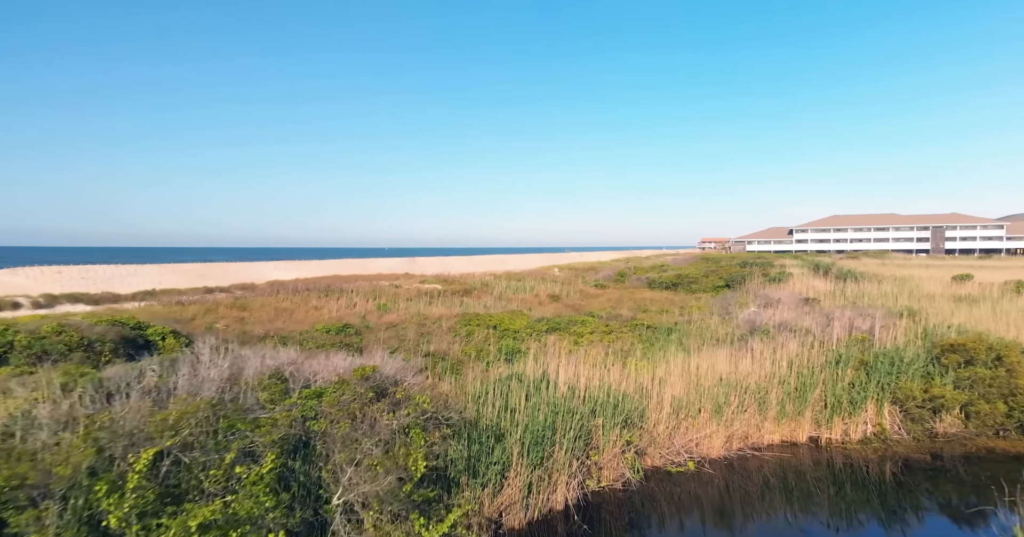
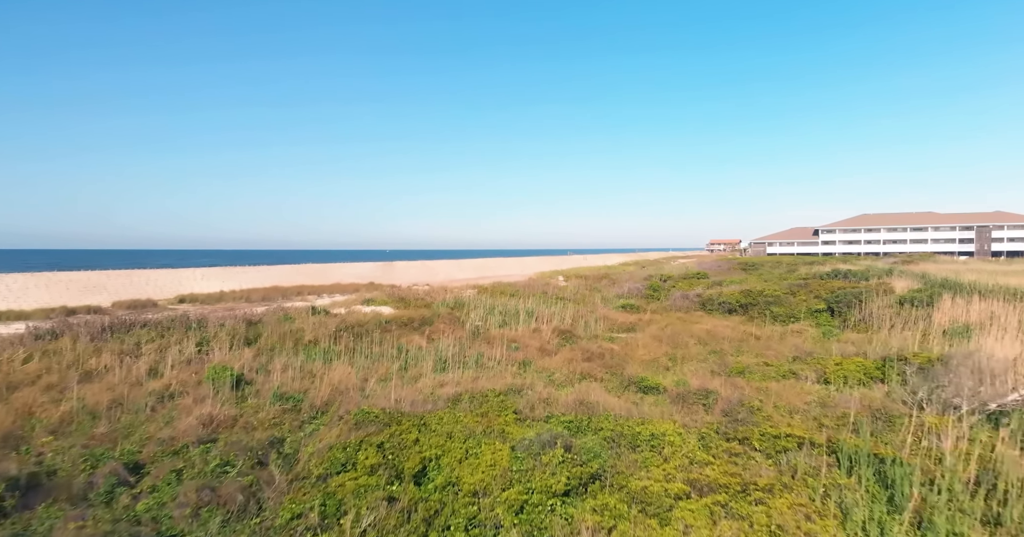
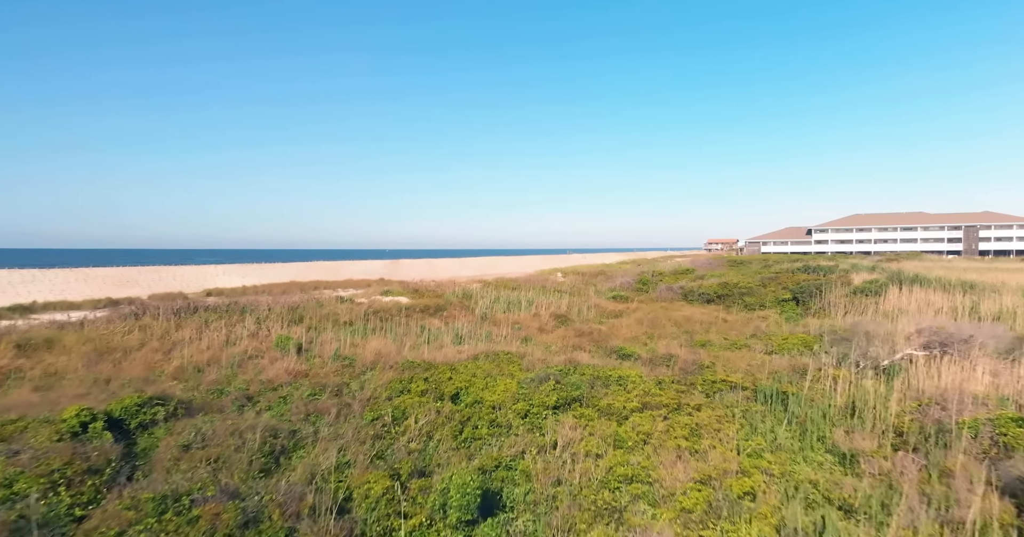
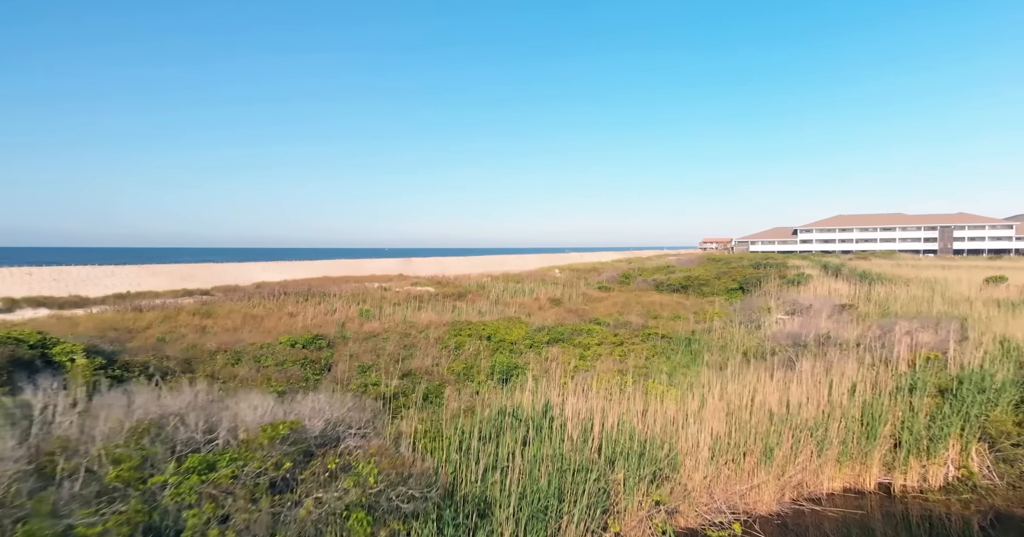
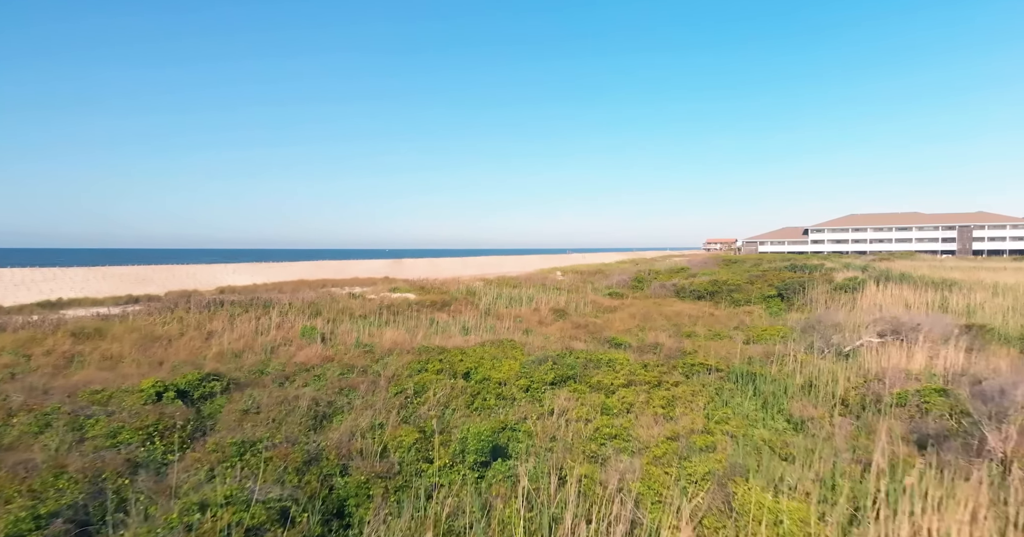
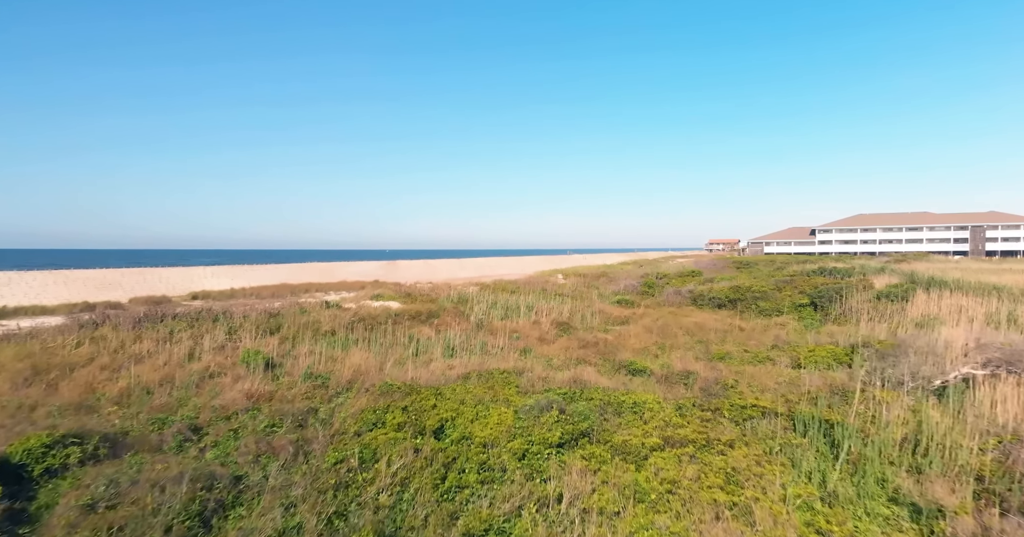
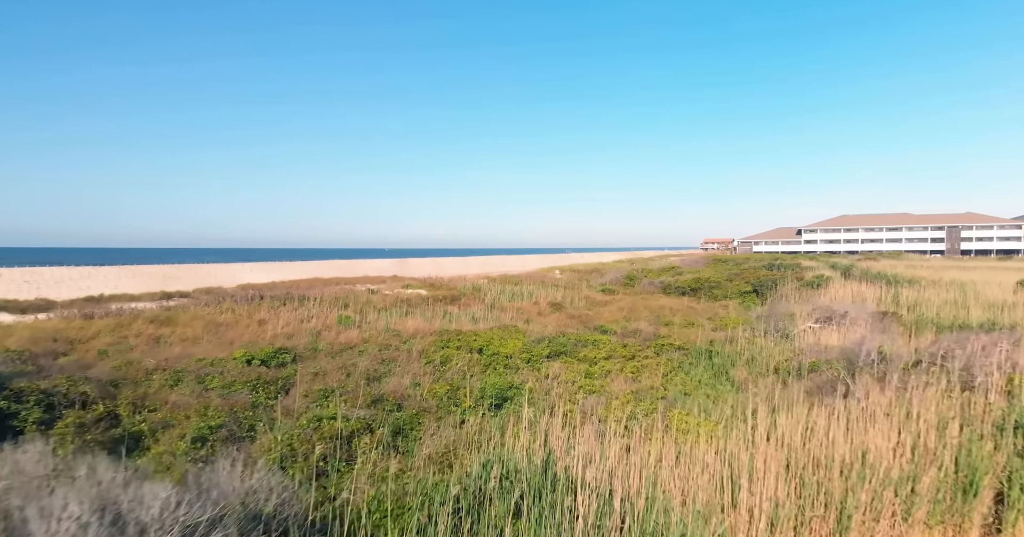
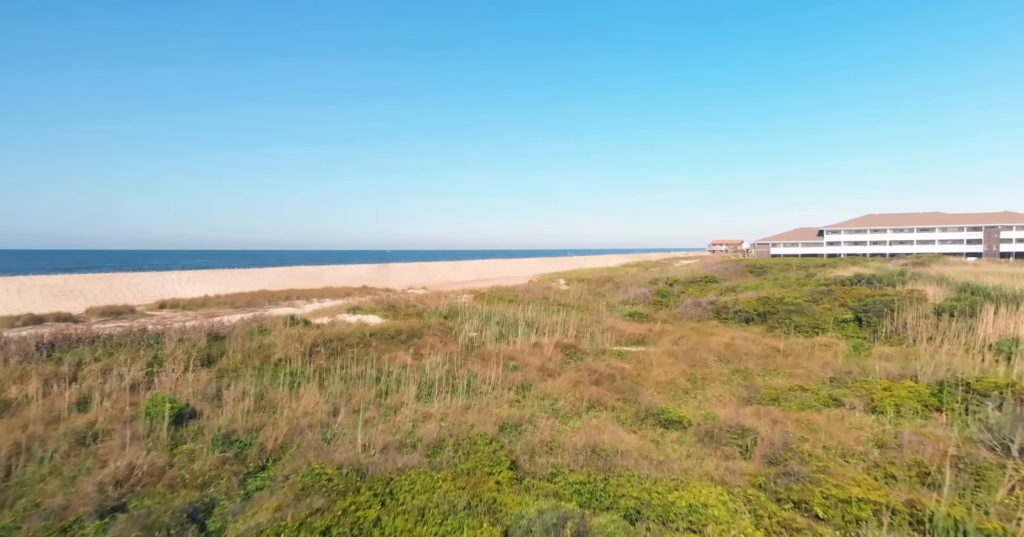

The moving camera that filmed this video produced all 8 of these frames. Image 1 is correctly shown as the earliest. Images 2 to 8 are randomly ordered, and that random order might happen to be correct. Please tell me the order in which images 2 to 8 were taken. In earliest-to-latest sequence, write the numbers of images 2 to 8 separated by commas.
4, 7, 5, 3, 6, 2, 8
